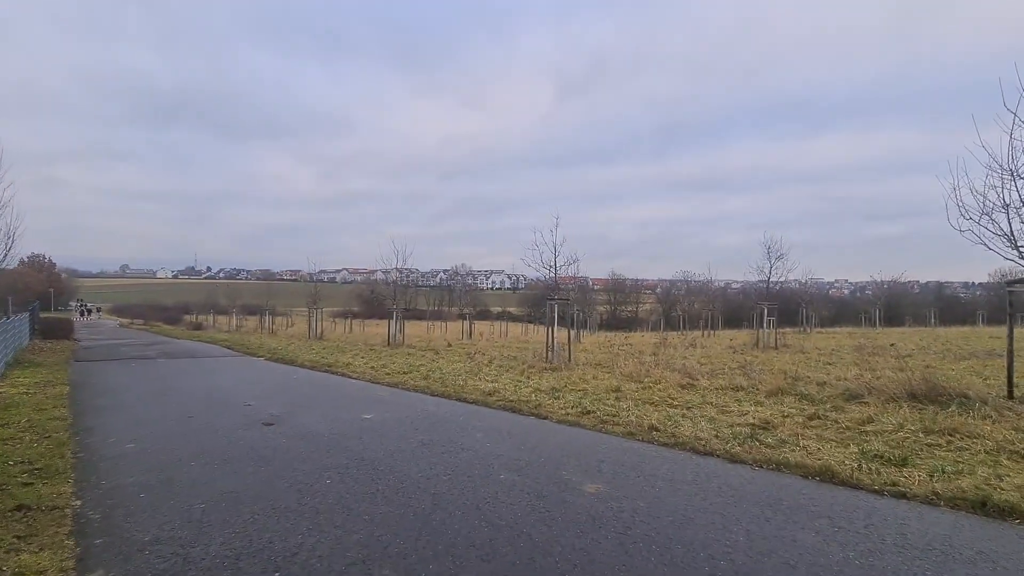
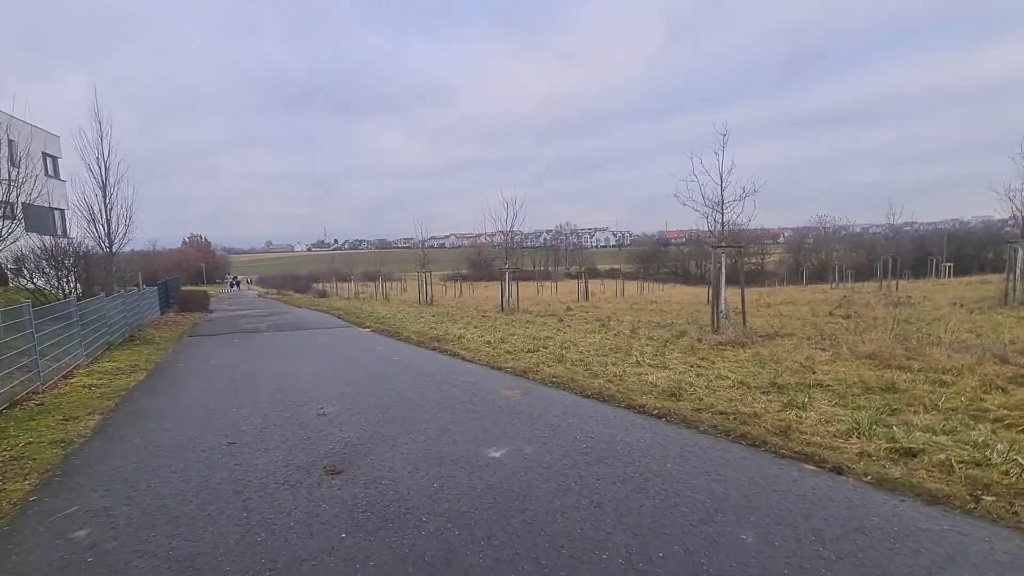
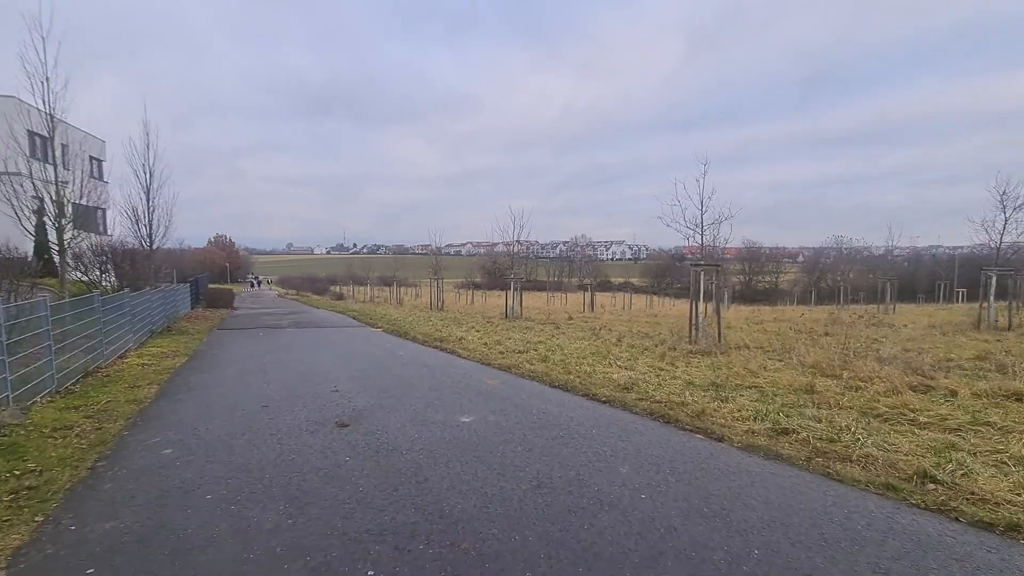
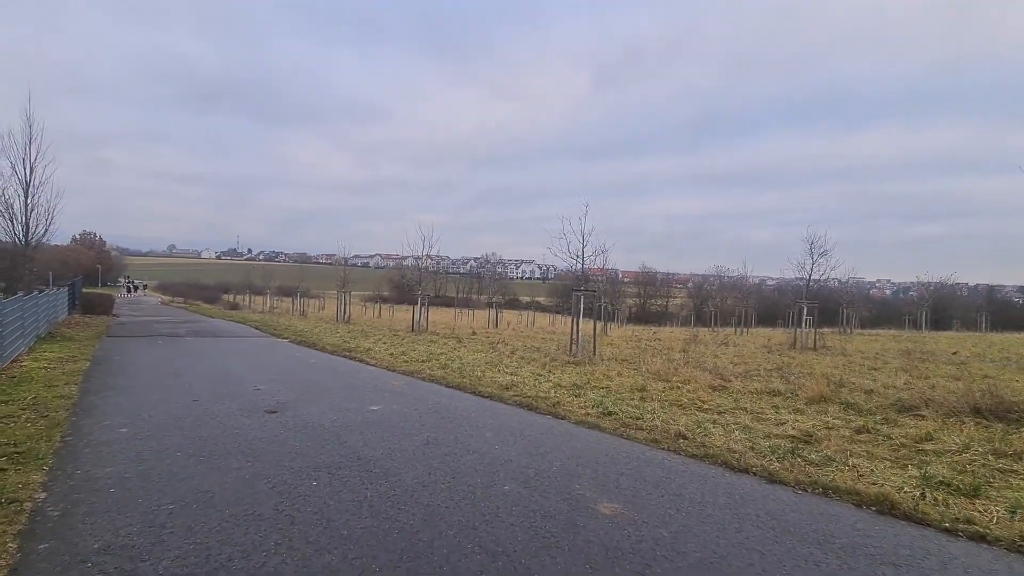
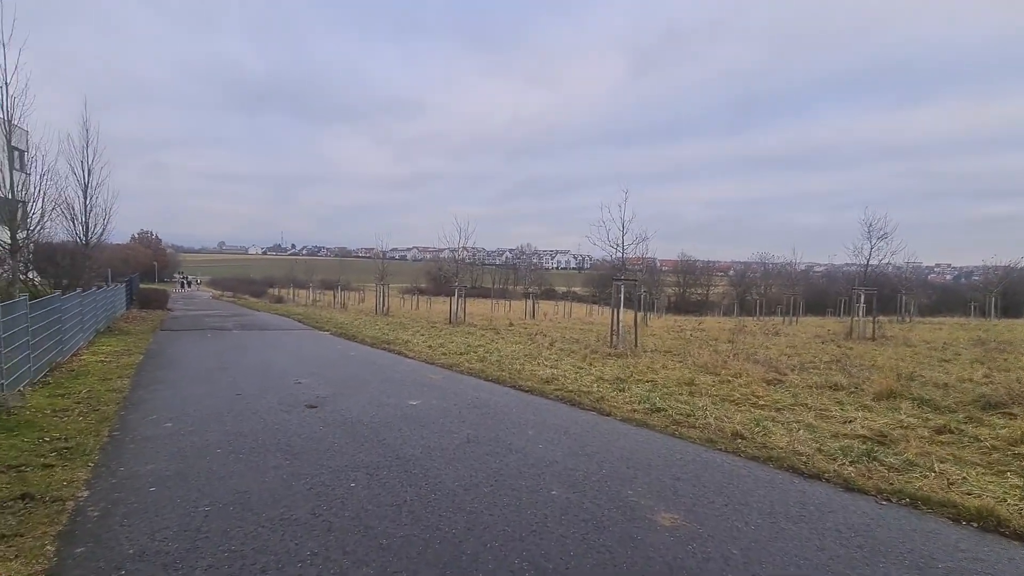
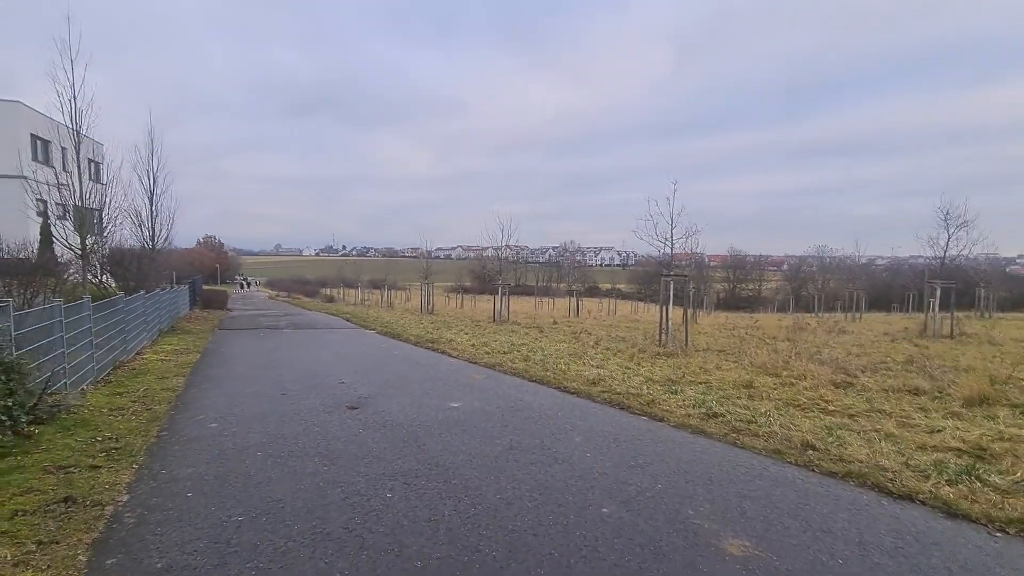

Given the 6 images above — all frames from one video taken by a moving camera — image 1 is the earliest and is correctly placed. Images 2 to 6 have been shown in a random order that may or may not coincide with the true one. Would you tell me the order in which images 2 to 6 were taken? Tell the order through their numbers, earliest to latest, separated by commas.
4, 5, 6, 3, 2
